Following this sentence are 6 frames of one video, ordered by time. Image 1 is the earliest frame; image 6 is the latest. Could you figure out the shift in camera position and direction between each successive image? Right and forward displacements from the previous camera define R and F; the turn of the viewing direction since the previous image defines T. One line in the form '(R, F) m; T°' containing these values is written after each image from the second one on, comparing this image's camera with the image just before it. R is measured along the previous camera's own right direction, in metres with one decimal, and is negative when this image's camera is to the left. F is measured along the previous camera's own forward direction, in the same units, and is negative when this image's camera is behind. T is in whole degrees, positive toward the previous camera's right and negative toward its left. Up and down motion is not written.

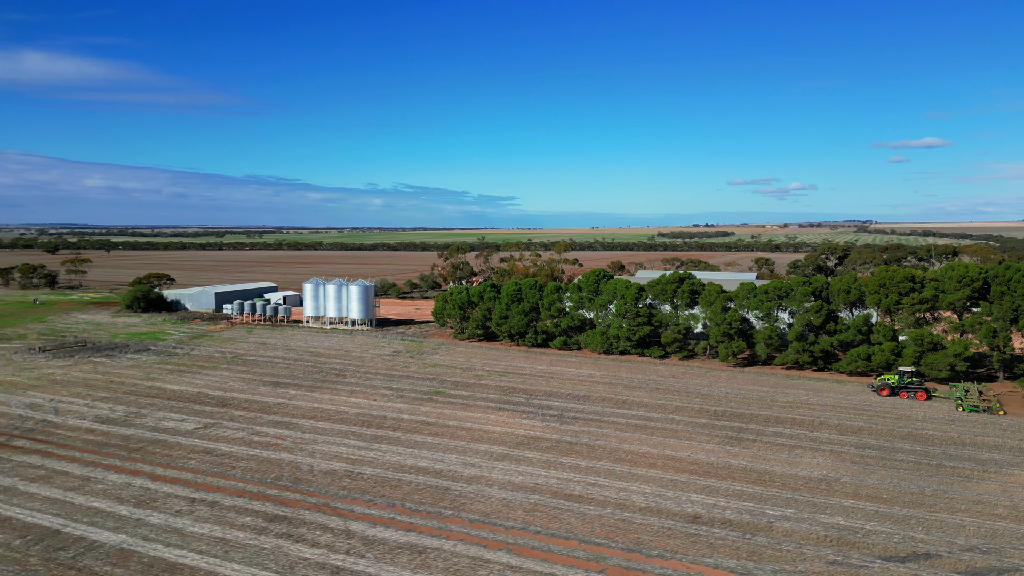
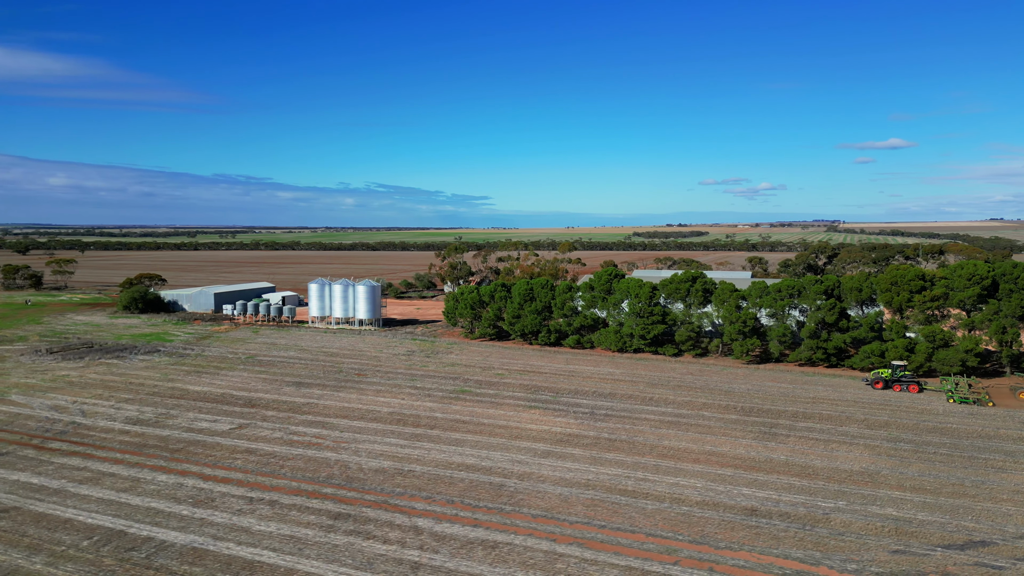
(-1.6, -0.2) m; +2°
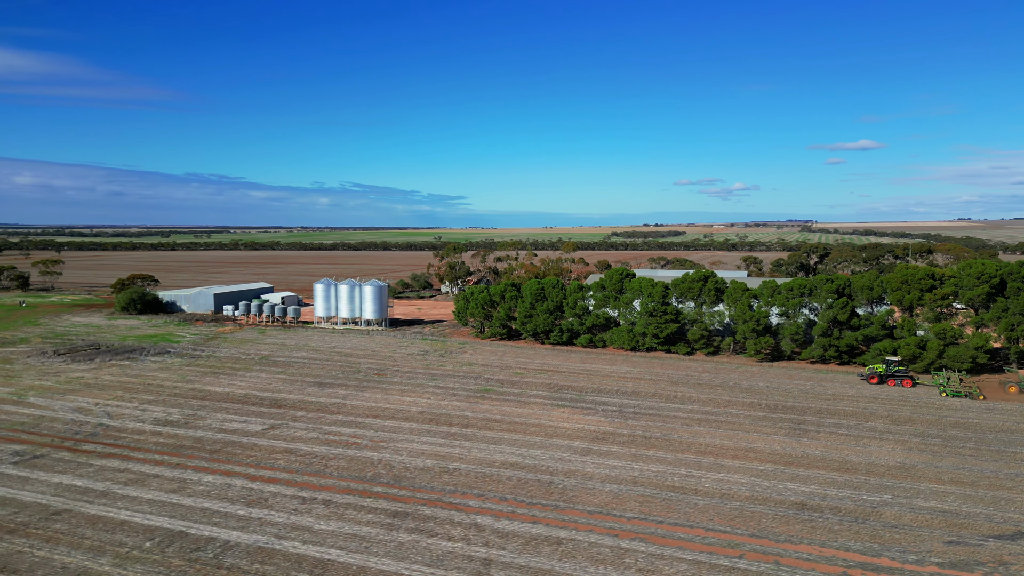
(-1.4, -0.1) m; +2°
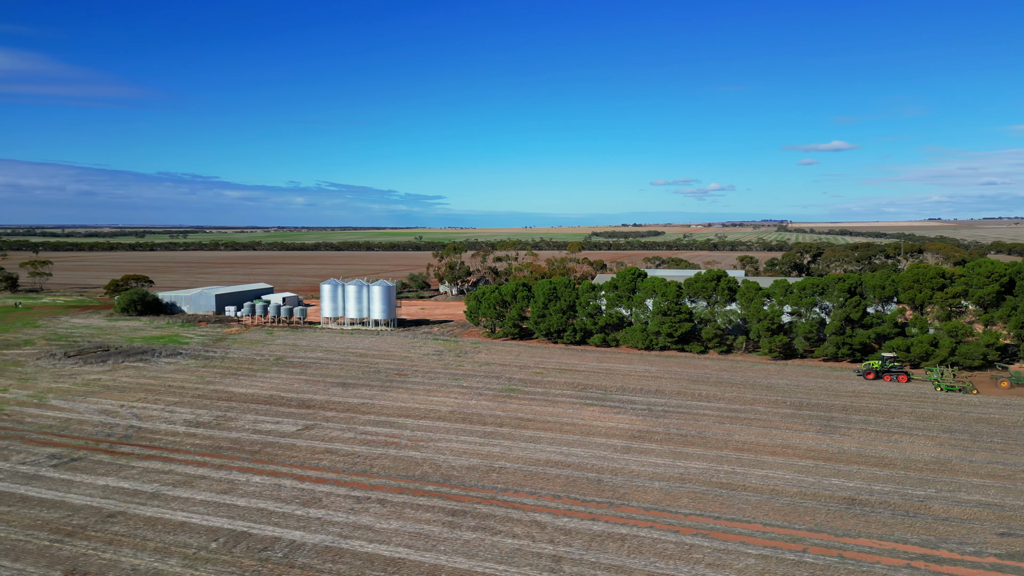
(-1.4, -0.1) m; +1°
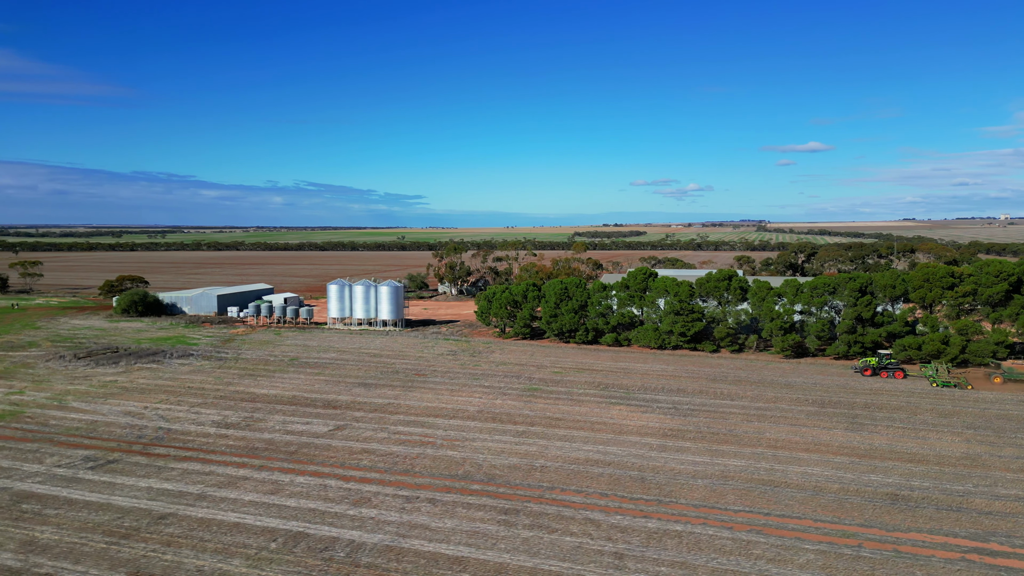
(-1.3, -0.1) m; +1°
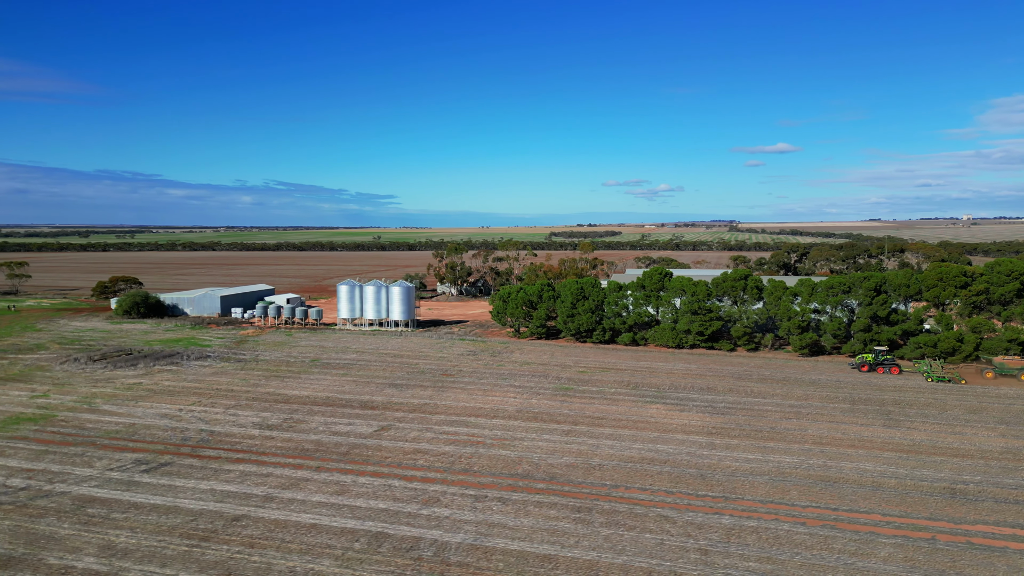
(-1.8, -0.1) m; +2°
